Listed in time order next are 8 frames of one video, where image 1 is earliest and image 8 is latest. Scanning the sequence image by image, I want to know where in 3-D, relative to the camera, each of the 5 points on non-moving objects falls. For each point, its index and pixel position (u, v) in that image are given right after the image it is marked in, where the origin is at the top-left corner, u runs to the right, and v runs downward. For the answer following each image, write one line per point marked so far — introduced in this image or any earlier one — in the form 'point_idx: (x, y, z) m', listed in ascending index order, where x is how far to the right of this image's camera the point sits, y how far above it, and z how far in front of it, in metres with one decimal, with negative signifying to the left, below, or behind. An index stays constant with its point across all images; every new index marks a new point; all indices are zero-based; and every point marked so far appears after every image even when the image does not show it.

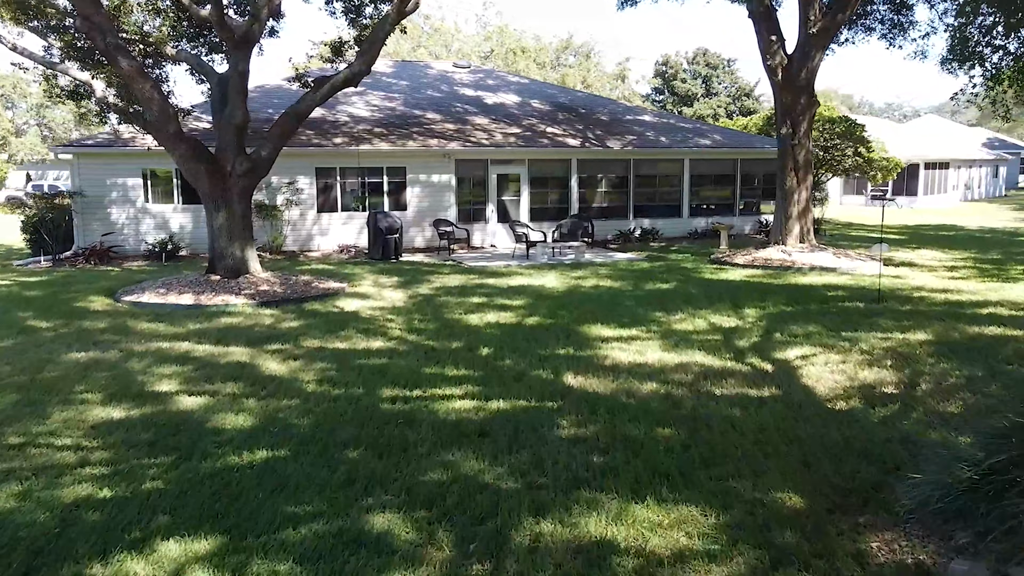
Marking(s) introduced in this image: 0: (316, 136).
0: (-3.5, +2.7, +16.0) m
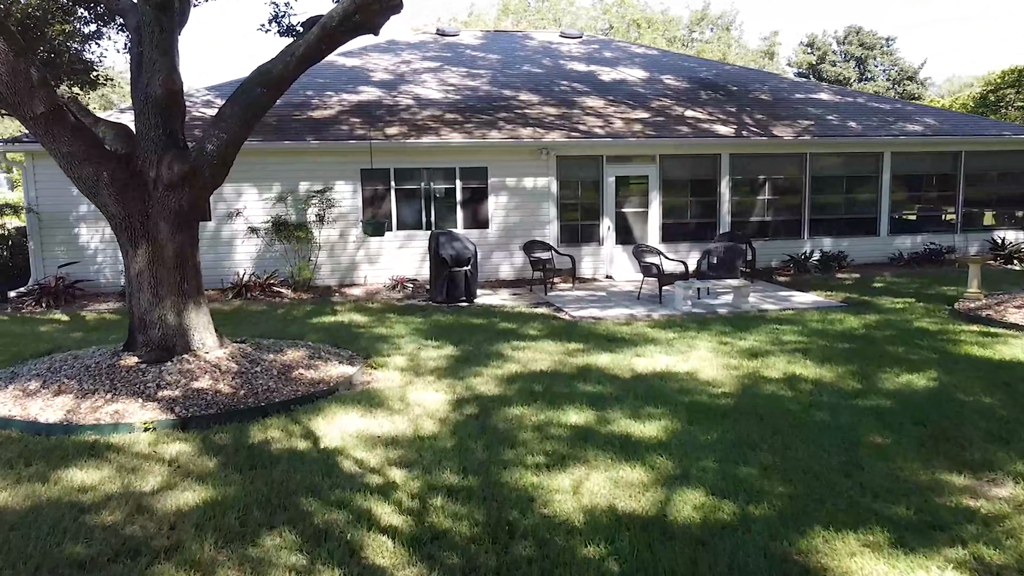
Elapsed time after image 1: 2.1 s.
0: (-1.9, +2.1, +11.5) m
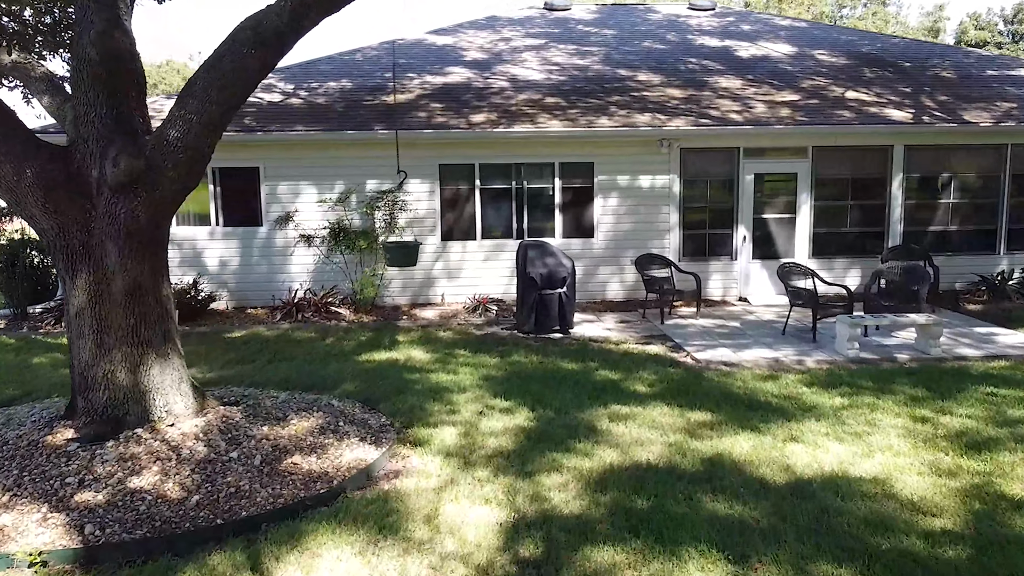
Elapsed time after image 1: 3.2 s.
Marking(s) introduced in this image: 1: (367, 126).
0: (-0.7, +1.9, +9.5) m
1: (-1.5, +1.6, +9.0) m
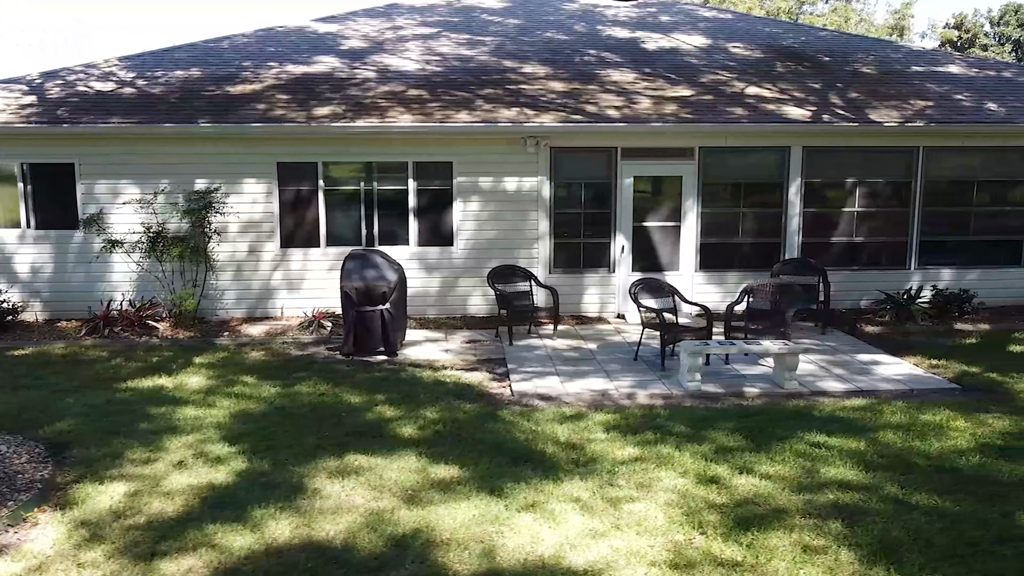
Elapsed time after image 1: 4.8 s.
0: (-2.1, +1.8, +8.6) m
1: (-2.9, +1.5, +8.1) m
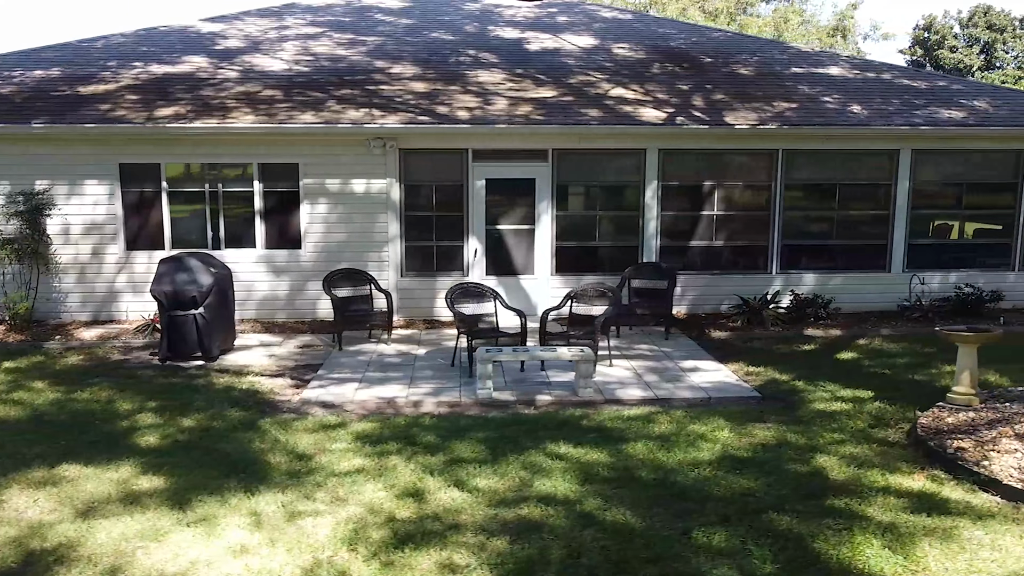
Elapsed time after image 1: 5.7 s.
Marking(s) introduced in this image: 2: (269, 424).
0: (-3.6, +1.7, +8.5) m
1: (-4.3, +1.5, +8.0) m
2: (-1.5, -0.8, +5.4) m
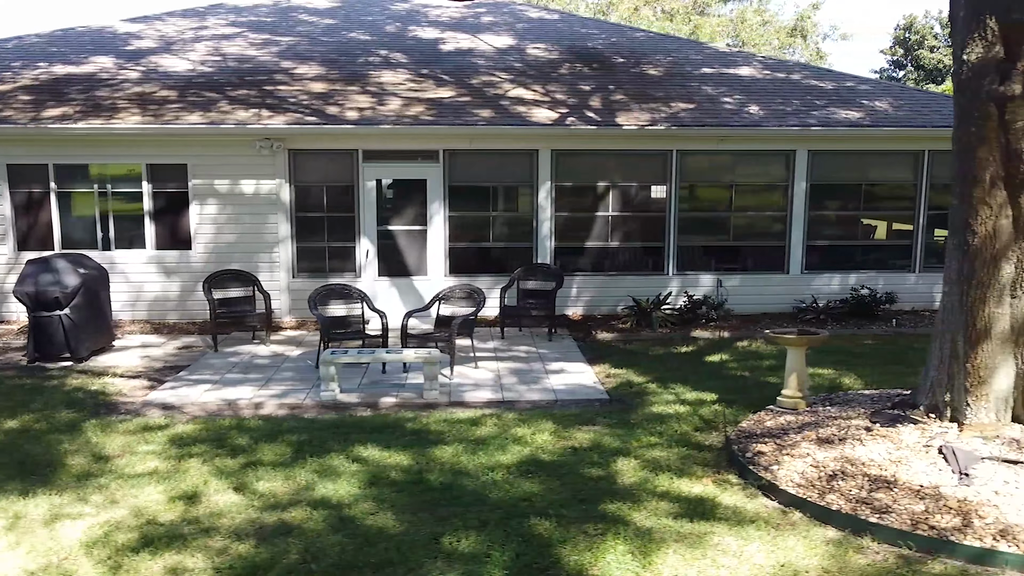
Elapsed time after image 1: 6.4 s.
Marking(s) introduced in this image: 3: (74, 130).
0: (-4.6, +1.7, +8.5) m
1: (-5.3, +1.5, +8.0) m
2: (-2.5, -0.8, +5.4) m
3: (-3.9, +1.4, +8.0) m
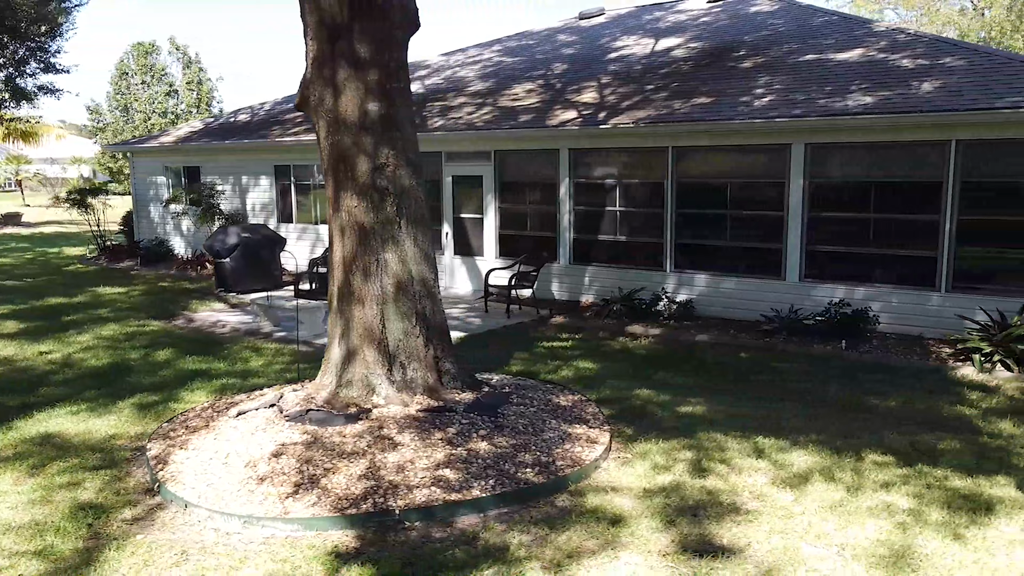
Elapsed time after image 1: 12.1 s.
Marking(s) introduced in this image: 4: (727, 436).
0: (-3.3, +2.3, +12.2) m
1: (-4.2, +2.1, +12.3) m
2: (-3.7, -0.5, +8.7) m
3: (-3.1, +1.9, +11.5) m
4: (+1.2, -0.8, +4.9) m
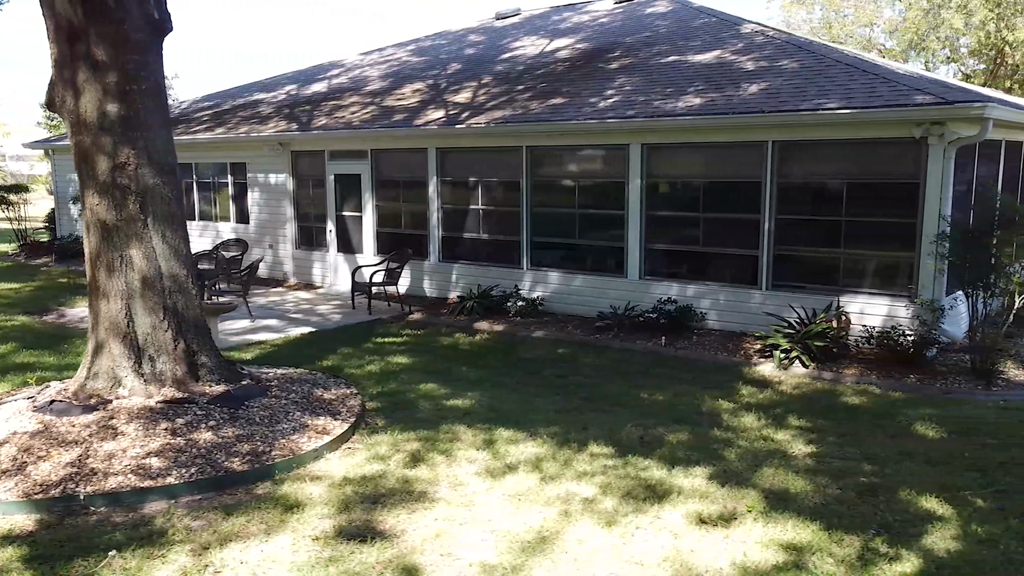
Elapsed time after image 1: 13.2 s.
0: (-4.7, +2.3, +12.4) m
1: (-5.6, +2.2, +12.5) m
2: (-5.1, -0.4, +8.8) m
3: (-4.4, +1.9, +11.6) m
4: (-0.3, -0.8, +5.0) m
